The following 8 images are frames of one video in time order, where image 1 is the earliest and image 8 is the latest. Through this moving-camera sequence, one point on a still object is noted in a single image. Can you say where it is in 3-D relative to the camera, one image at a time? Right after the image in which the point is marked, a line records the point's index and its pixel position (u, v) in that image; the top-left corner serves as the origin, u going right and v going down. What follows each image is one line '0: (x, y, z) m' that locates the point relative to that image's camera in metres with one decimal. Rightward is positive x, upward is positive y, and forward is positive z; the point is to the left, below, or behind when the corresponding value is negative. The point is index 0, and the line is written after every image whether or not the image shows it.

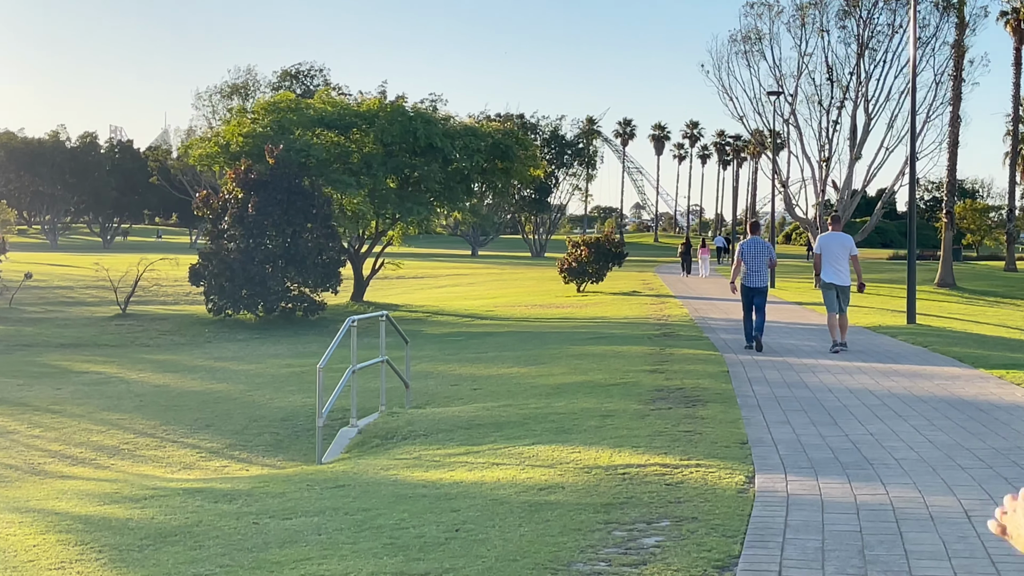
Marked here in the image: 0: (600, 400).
0: (+0.9, -1.2, +9.7) m
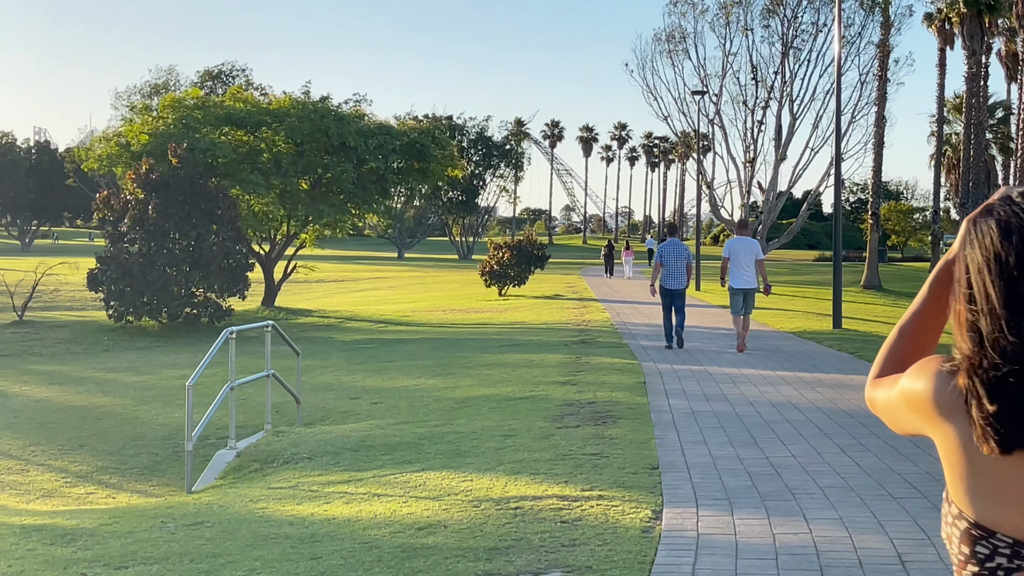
0: (-0.1, -1.2, +8.8) m
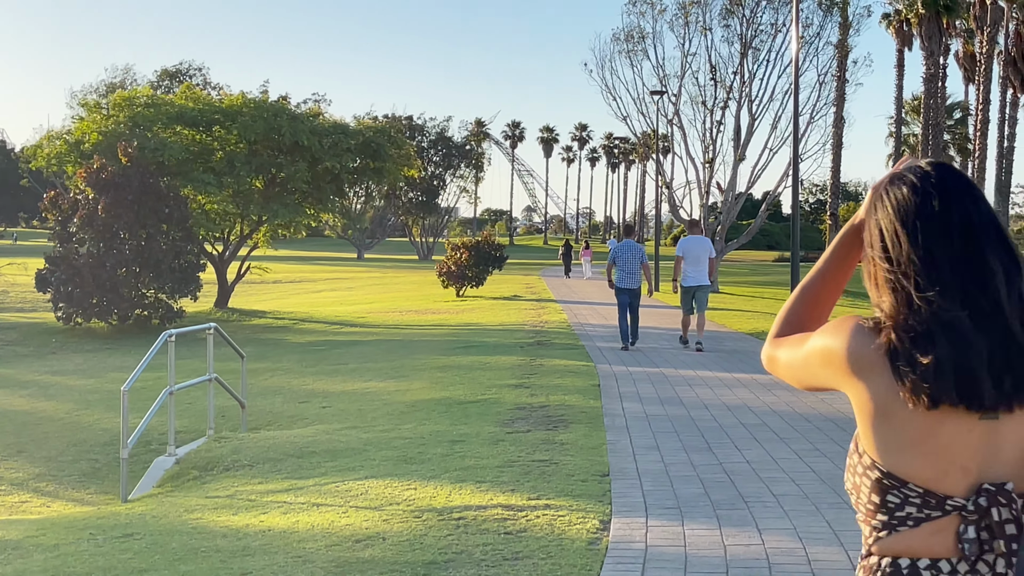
0: (-0.5, -1.2, +8.6) m
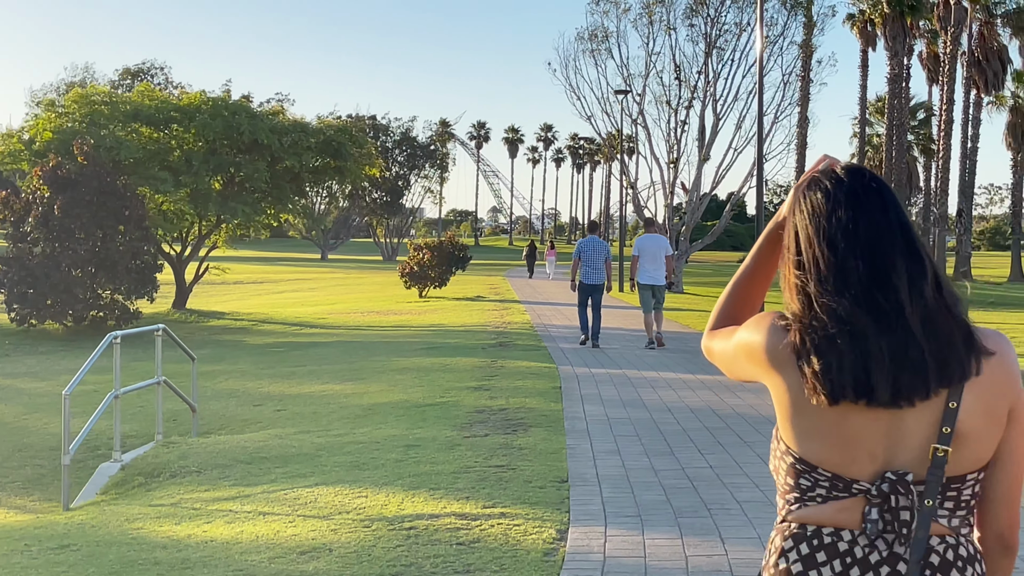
0: (-0.9, -1.2, +8.3) m
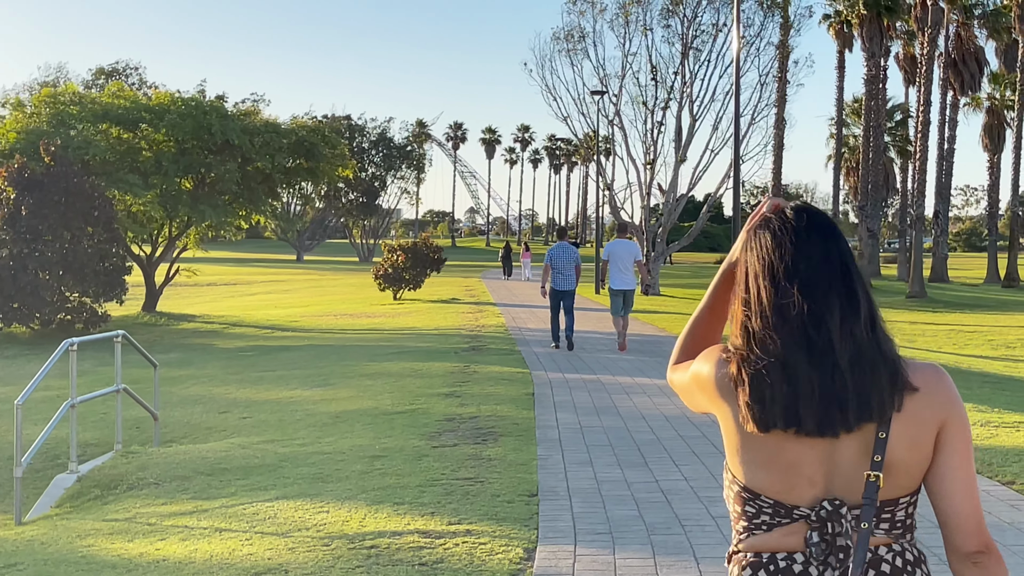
0: (-1.2, -1.3, +8.0) m
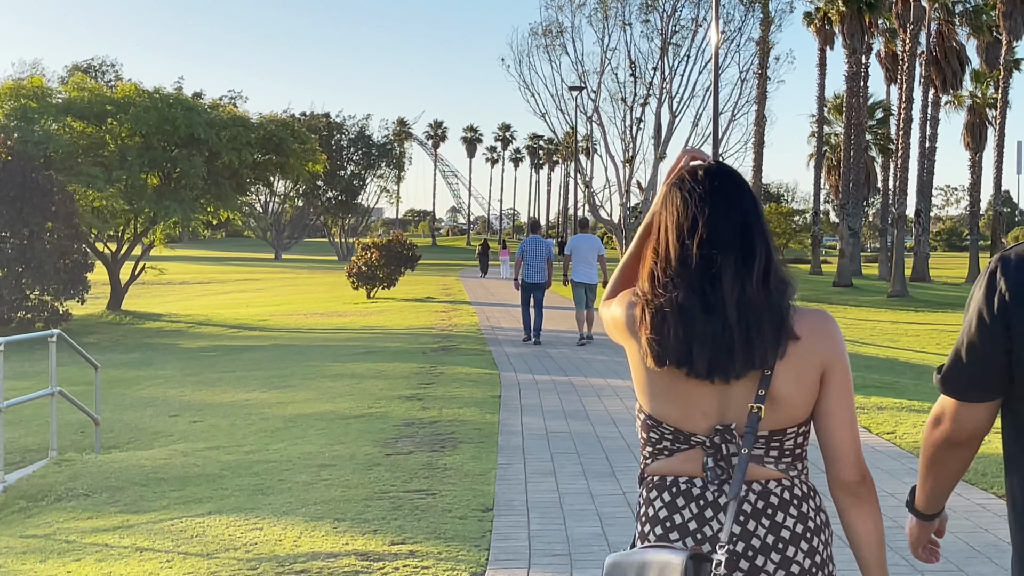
0: (-1.5, -1.2, +7.5) m
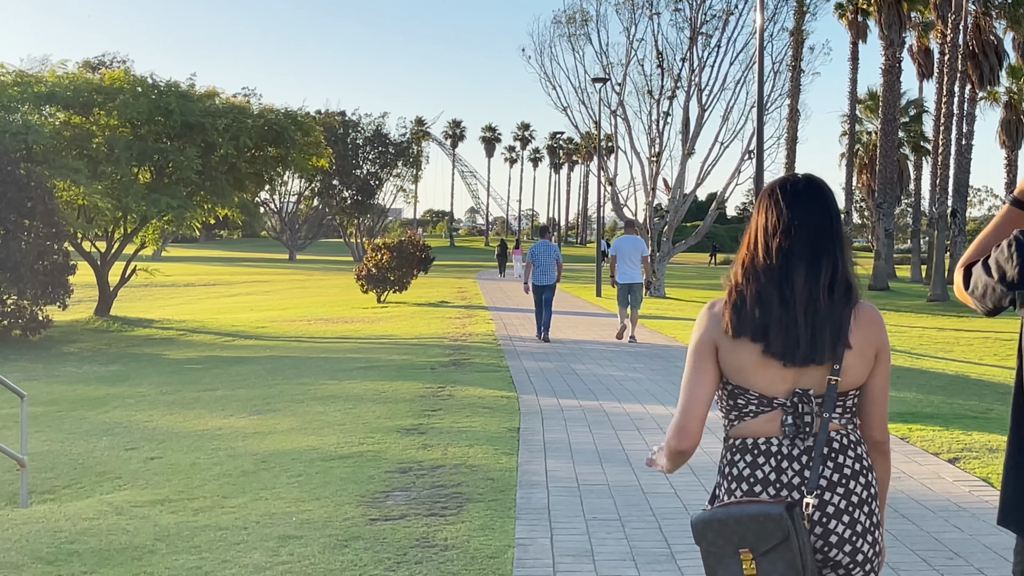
0: (-1.3, -1.3, +5.9) m
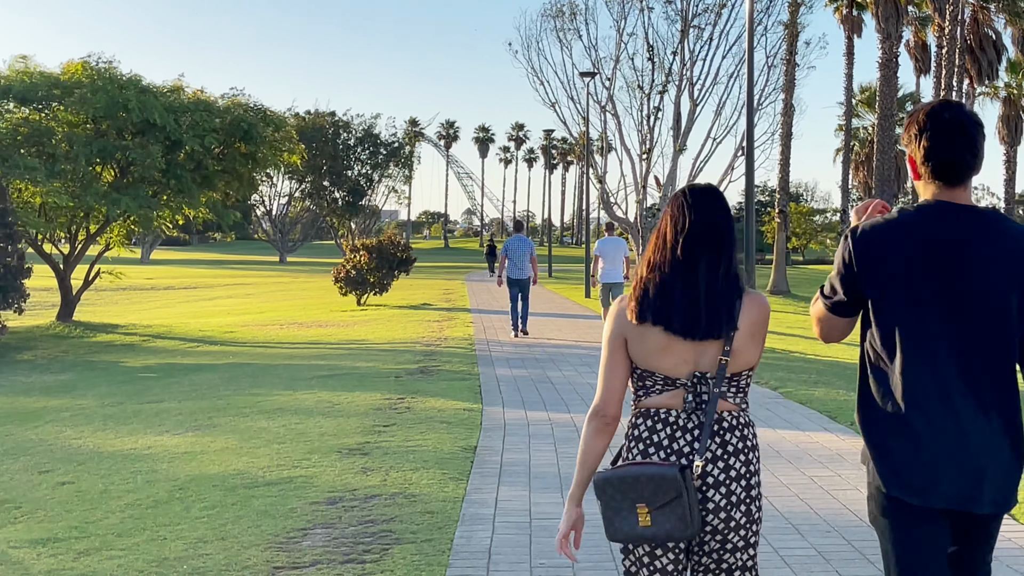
0: (-1.6, -1.3, +5.1) m
